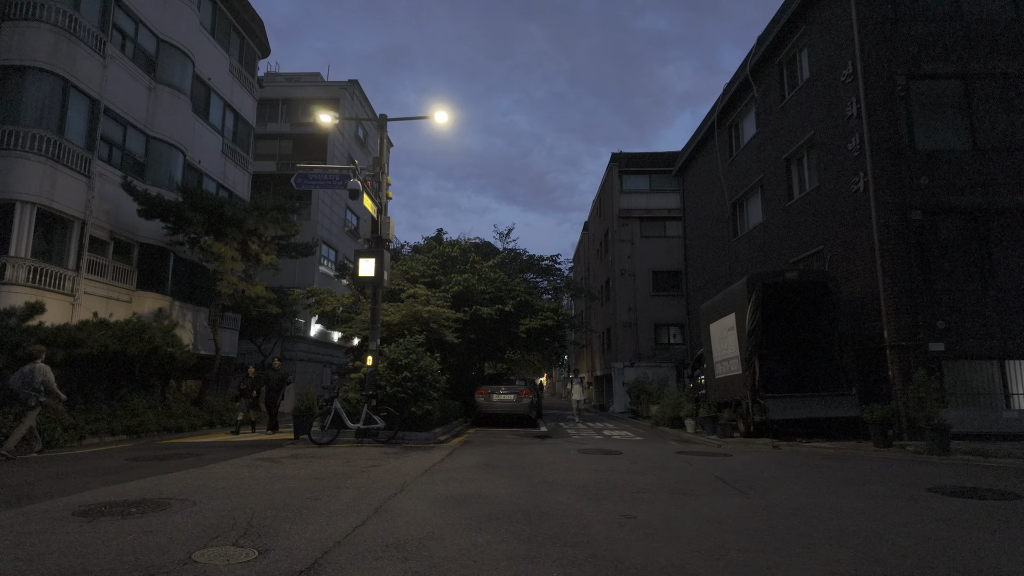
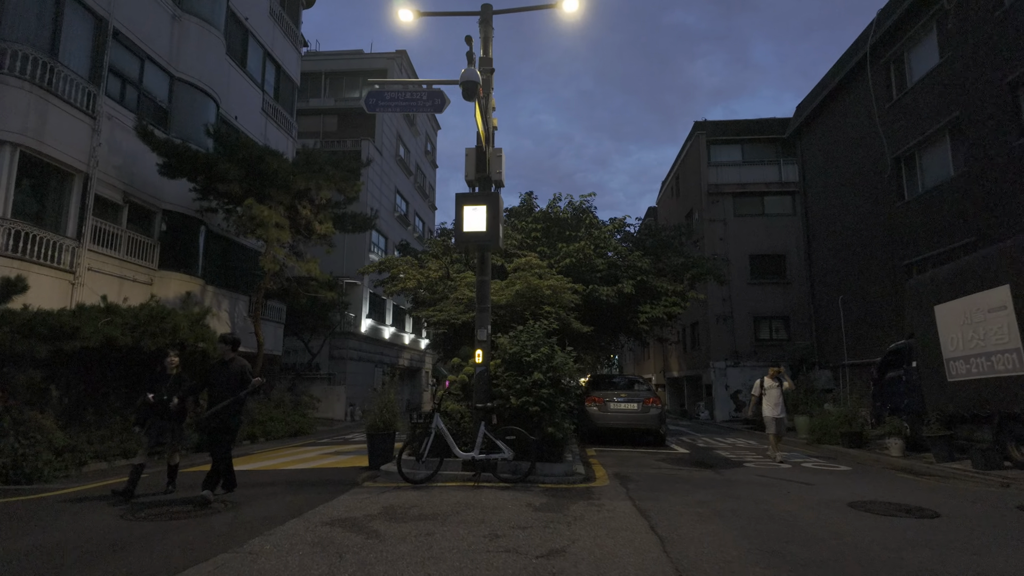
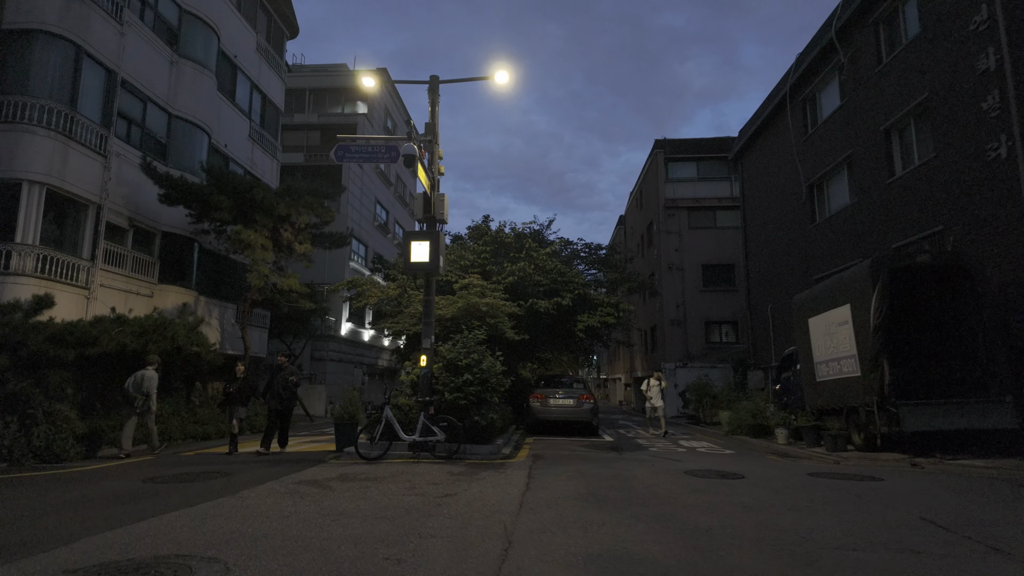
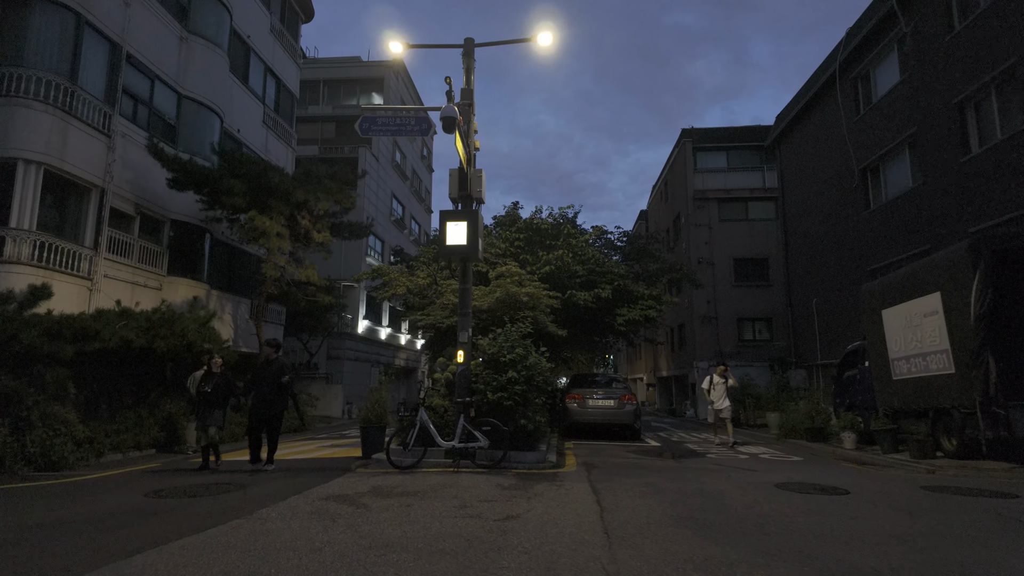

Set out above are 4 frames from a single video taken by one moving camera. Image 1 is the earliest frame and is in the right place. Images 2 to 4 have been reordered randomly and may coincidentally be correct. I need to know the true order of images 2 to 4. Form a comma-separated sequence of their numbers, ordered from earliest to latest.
3, 4, 2
